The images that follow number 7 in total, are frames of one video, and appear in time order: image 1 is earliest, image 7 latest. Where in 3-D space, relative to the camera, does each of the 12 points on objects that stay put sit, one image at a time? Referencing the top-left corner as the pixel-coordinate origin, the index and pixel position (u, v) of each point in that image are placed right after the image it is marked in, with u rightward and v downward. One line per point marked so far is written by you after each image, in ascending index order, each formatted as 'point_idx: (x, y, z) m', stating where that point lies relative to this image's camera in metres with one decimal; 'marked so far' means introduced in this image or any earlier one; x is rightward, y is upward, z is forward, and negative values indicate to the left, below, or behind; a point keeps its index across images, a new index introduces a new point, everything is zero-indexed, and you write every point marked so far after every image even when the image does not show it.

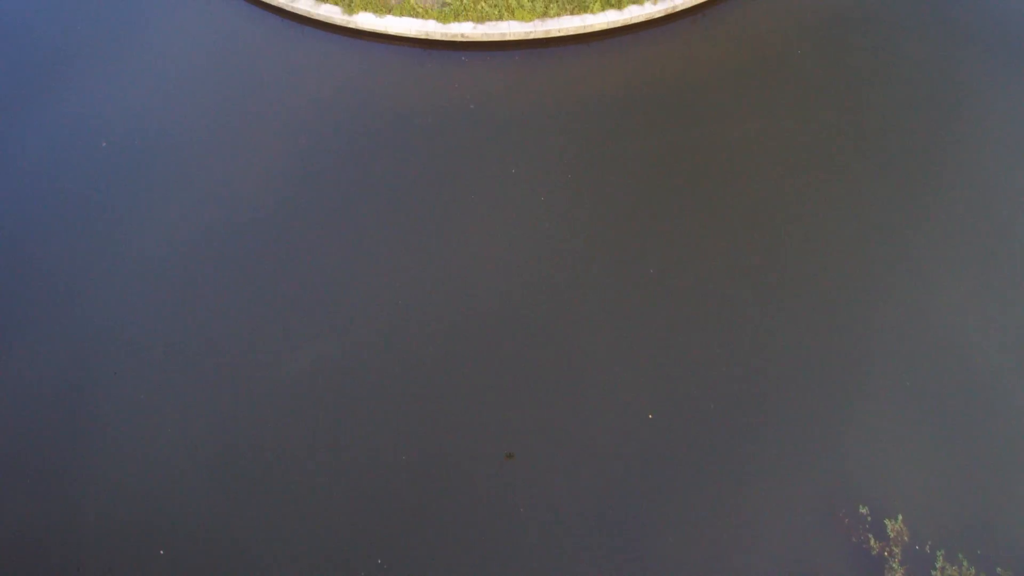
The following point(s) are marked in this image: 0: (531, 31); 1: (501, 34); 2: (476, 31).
0: (+0.5, +6.8, +15.5) m
1: (-0.3, +6.7, +15.5) m
2: (-0.9, +6.8, +15.4) m
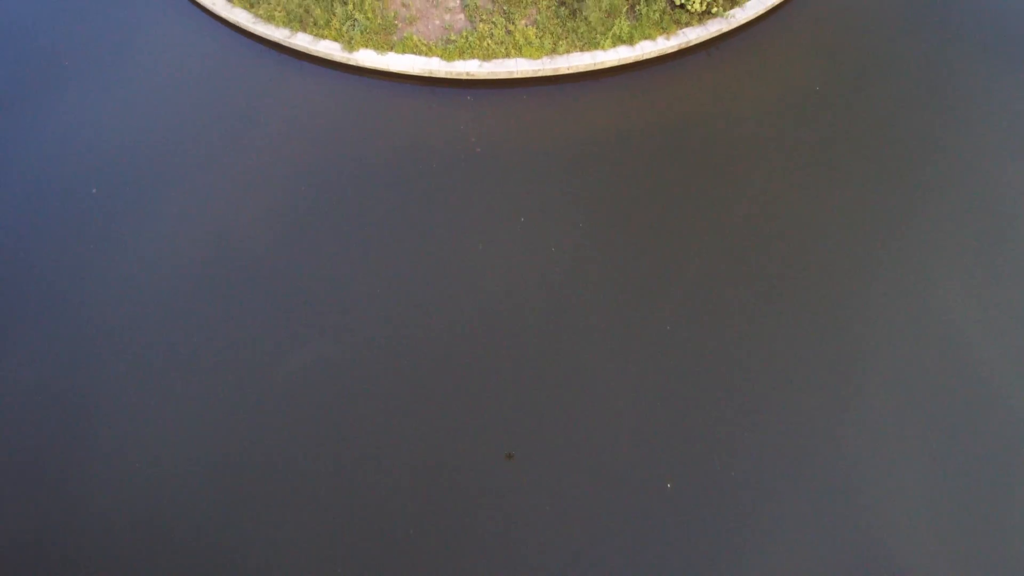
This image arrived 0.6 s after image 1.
0: (+0.7, +5.6, +14.9) m
1: (-0.1, +5.5, +14.9) m
2: (-0.8, +5.5, +14.8) m
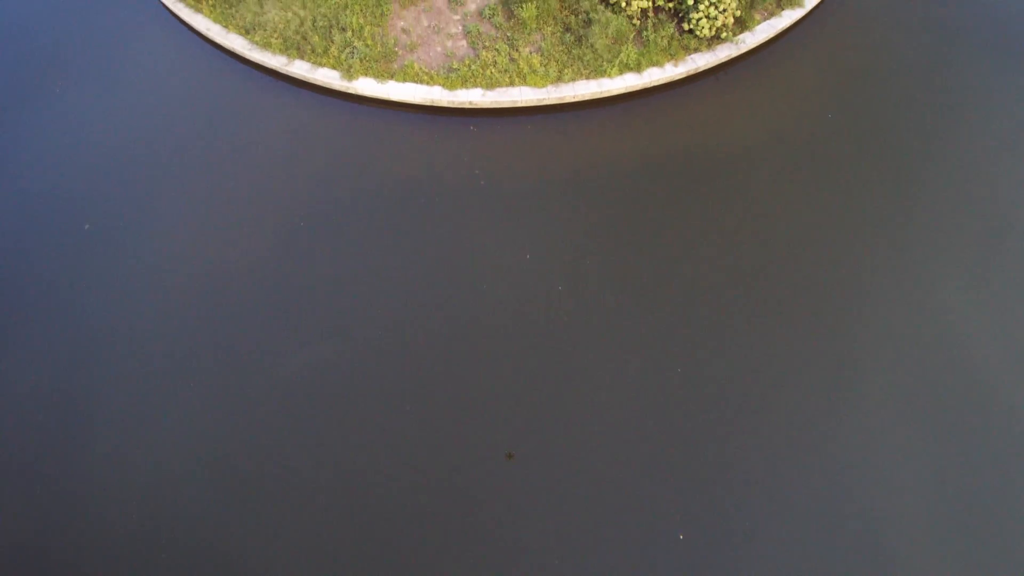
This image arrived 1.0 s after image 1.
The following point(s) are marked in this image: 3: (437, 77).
0: (+0.8, +4.7, +14.4) m
1: (0.0, +4.6, +14.4) m
2: (-0.7, +4.7, +14.4) m
3: (-1.9, +5.2, +14.5) m
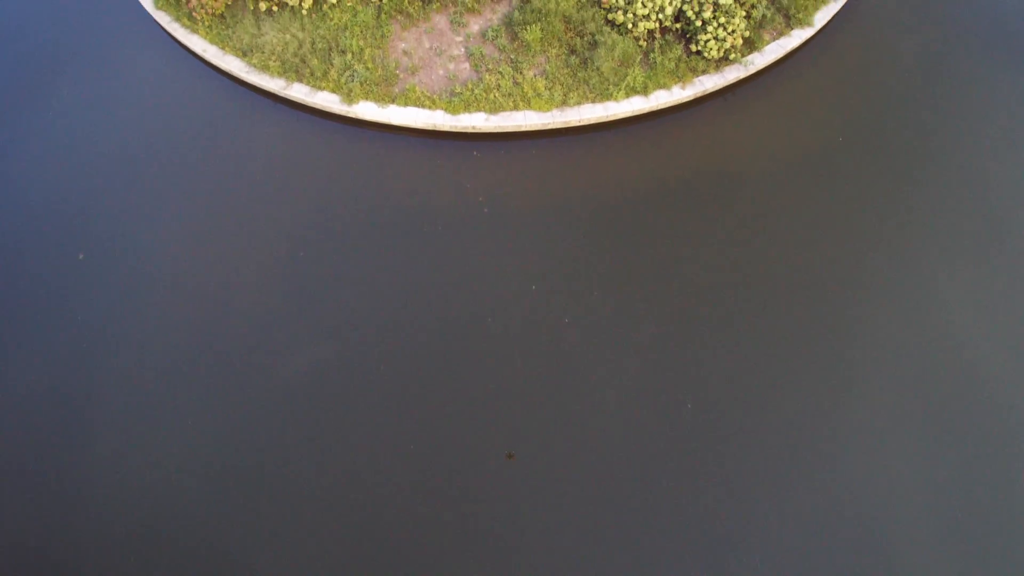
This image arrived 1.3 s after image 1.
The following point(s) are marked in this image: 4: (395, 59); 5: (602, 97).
0: (+0.9, +4.0, +14.1) m
1: (+0.1, +3.9, +14.1) m
2: (-0.6, +4.0, +14.1) m
3: (-1.8, +4.5, +14.1) m
4: (-2.9, +5.7, +14.5) m
5: (+2.2, +4.6, +14.2) m
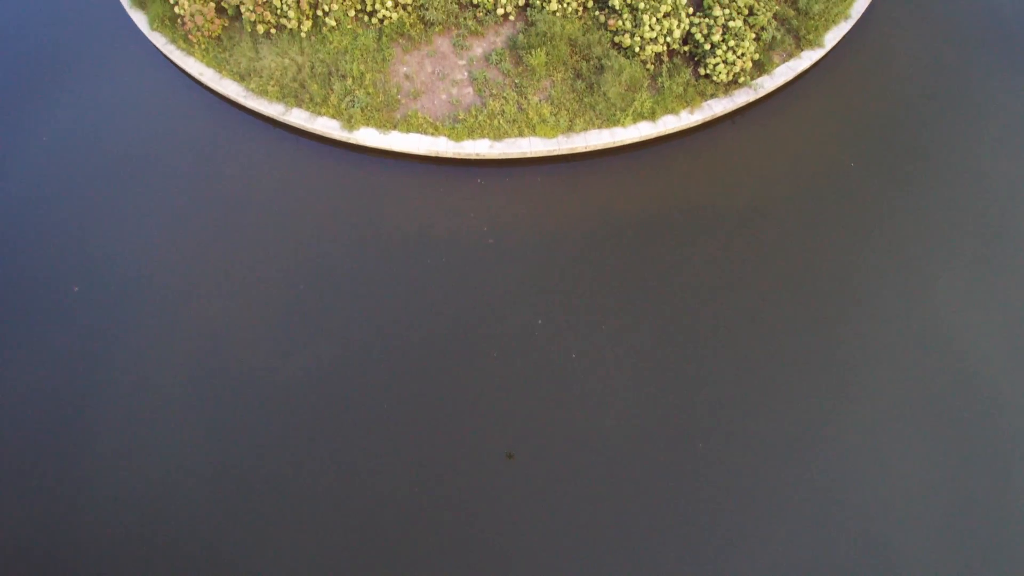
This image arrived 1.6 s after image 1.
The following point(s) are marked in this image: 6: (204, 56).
0: (+1.0, +3.3, +13.8) m
1: (+0.2, +3.2, +13.8) m
2: (-0.5, +3.2, +13.7) m
3: (-1.6, +3.8, +13.8) m
4: (-2.8, +4.9, +14.2) m
5: (+2.3, +3.9, +13.9) m
6: (-7.8, +5.9, +14.9) m
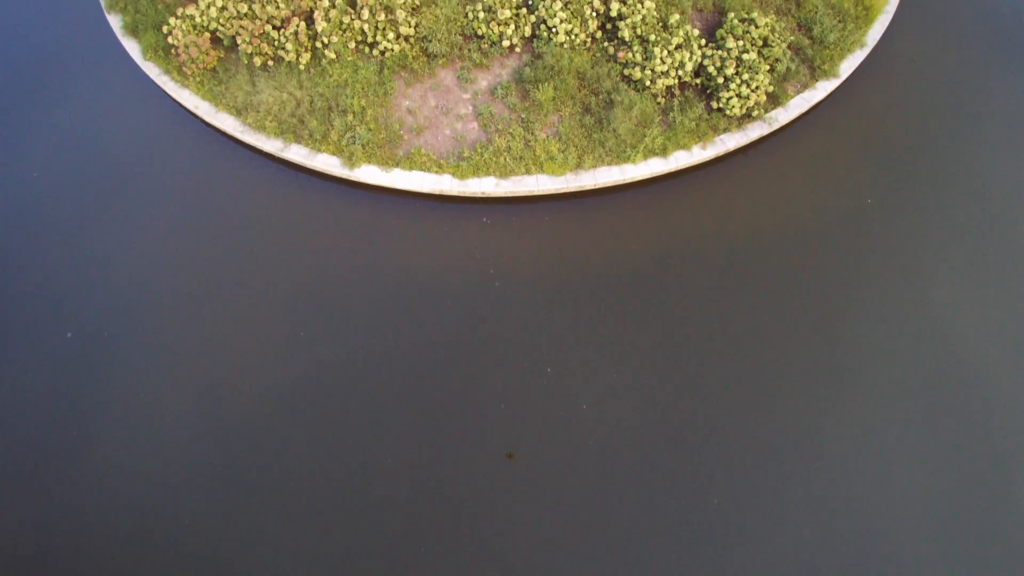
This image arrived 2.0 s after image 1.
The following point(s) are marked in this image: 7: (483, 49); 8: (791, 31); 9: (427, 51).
0: (+1.2, +2.3, +13.3) m
1: (+0.4, +2.2, +13.3) m
2: (-0.3, +2.3, +13.3) m
3: (-1.5, +2.8, +13.3) m
4: (-2.6, +3.9, +13.7) m
5: (+2.4, +2.9, +13.4) m
6: (-7.6, +4.9, +14.4) m
7: (-0.7, +5.7, +14.0) m
8: (+7.3, +6.7, +15.3) m
9: (-2.0, +5.6, +13.9) m
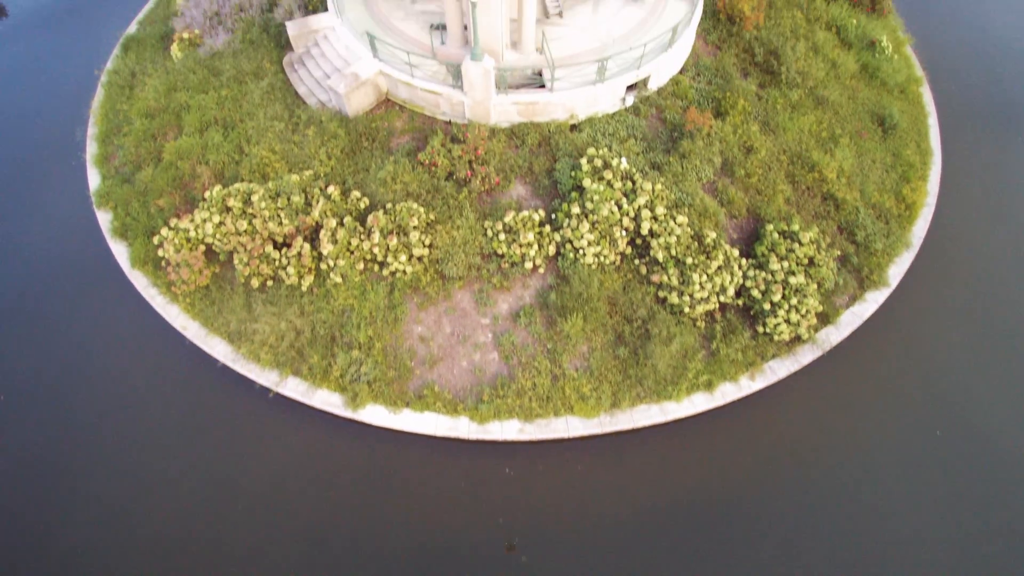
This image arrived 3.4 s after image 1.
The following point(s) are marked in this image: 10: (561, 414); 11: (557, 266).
0: (+1.7, -2.8, +11.6) m
1: (+0.9, -2.9, +11.6) m
2: (+0.2, -2.9, +11.6) m
3: (-1.0, -2.3, +11.7) m
4: (-2.1, -1.3, +12.2) m
5: (+2.9, -2.2, +11.9) m
6: (-7.1, -0.5, +13.0) m
7: (-0.2, +0.4, +12.7) m
8: (+7.8, +1.2, +14.3) m
9: (-1.5, +0.4, +12.7) m
10: (+1.0, -2.5, +11.7) m
11: (+1.0, +0.5, +12.8) m
